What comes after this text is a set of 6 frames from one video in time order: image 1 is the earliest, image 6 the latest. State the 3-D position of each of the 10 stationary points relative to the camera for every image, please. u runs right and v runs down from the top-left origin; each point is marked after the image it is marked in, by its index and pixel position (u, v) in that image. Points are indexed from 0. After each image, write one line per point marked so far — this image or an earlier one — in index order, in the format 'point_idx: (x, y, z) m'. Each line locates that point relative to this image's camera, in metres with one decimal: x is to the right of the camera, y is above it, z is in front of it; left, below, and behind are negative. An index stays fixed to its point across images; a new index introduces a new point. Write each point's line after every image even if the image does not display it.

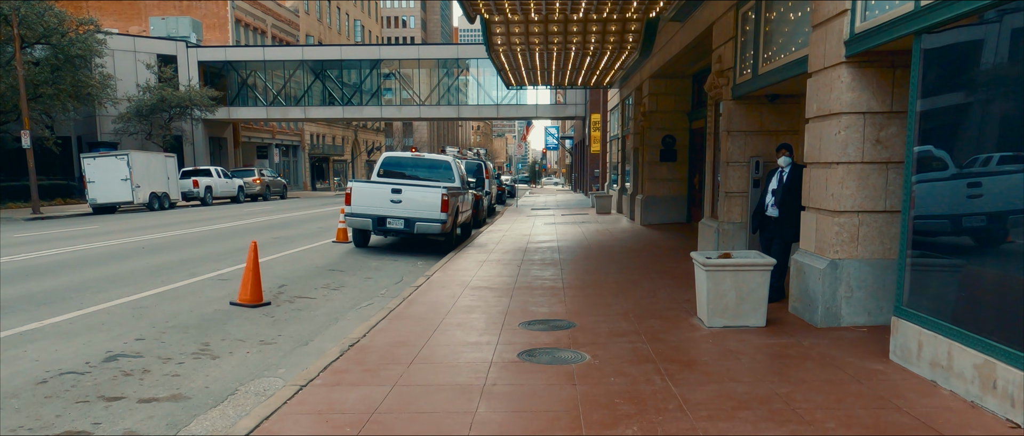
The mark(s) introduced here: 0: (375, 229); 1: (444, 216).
0: (-2.3, -0.2, +12.6) m
1: (-1.2, 0.0, +12.6) m
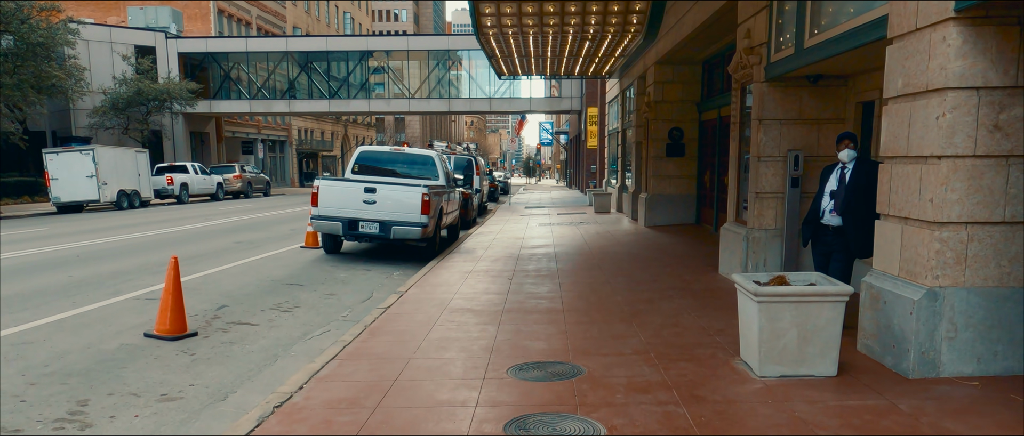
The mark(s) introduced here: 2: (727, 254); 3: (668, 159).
0: (-2.5, -0.2, +11.0) m
1: (-1.3, 0.0, +11.0) m
2: (+2.5, -0.4, +8.5) m
3: (+3.2, +1.2, +15.4) m
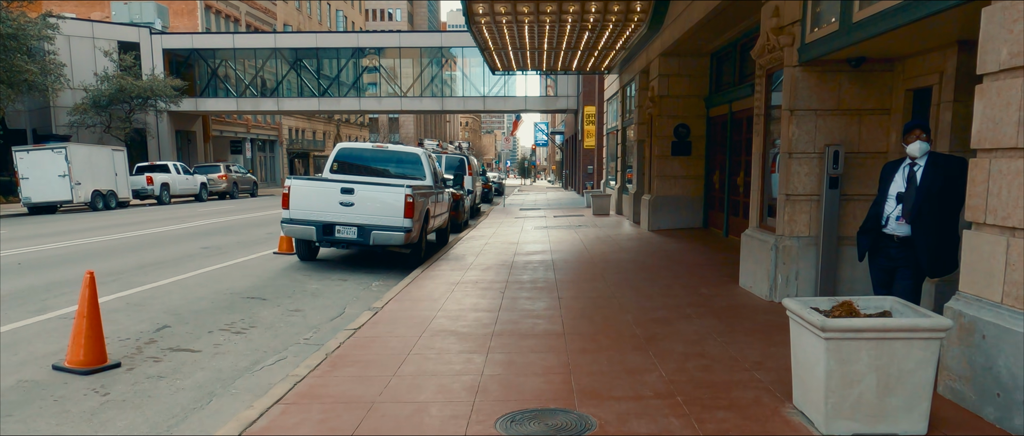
0: (-2.6, -0.3, +9.9) m
1: (-1.4, -0.1, +9.9) m
2: (+2.4, -0.5, +7.5) m
3: (+3.1, +1.2, +14.3) m
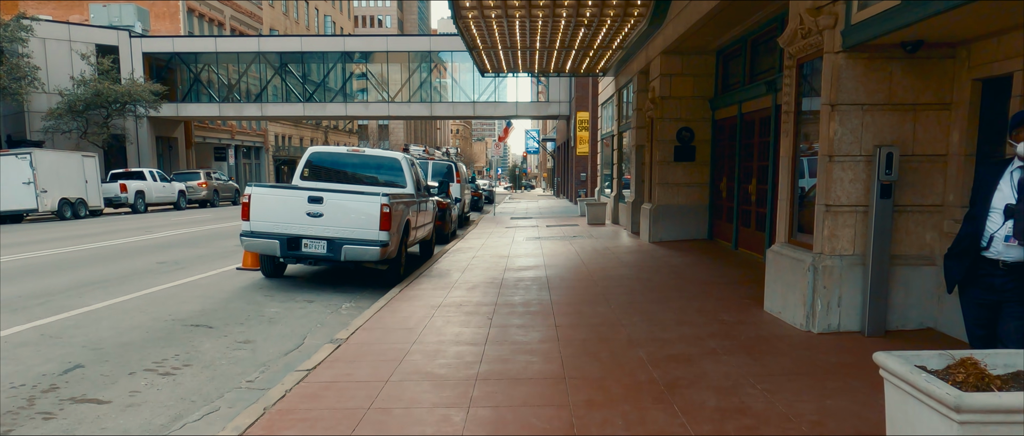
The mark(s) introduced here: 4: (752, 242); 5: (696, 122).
0: (-2.7, -0.4, +8.8) m
1: (-1.5, -0.2, +8.8) m
2: (+2.3, -0.6, +6.4) m
3: (+2.9, +1.0, +13.3) m
4: (+3.5, -0.4, +10.9) m
5: (+3.3, +1.7, +13.2) m
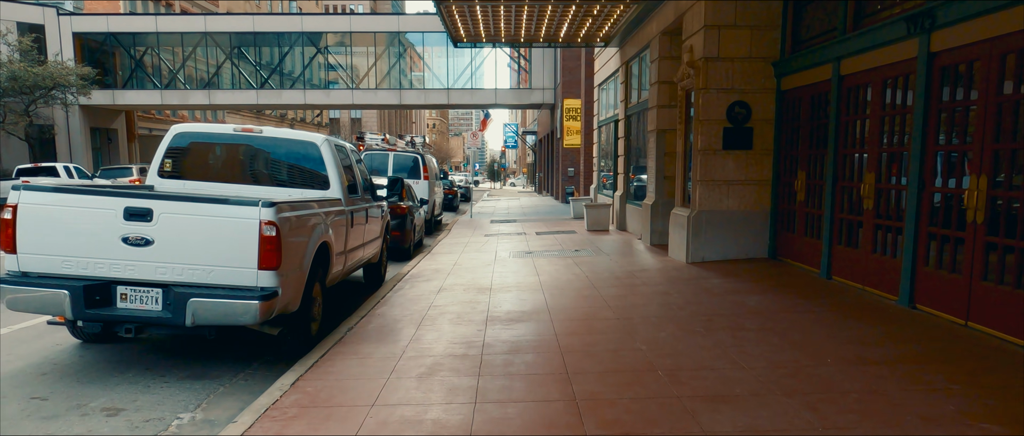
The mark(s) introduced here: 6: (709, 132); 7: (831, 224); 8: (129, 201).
0: (-2.8, -0.6, +4.8) m
1: (-1.6, -0.4, +4.8) m
2: (+2.3, -0.8, +2.6) m
3: (+2.7, +0.8, +9.5) m
4: (+3.4, -0.5, +7.1) m
5: (+3.1, +1.6, +9.4) m
6: (+2.5, +1.1, +9.4) m
7: (+3.3, -0.1, +7.7) m
8: (-2.5, +0.1, +4.7) m
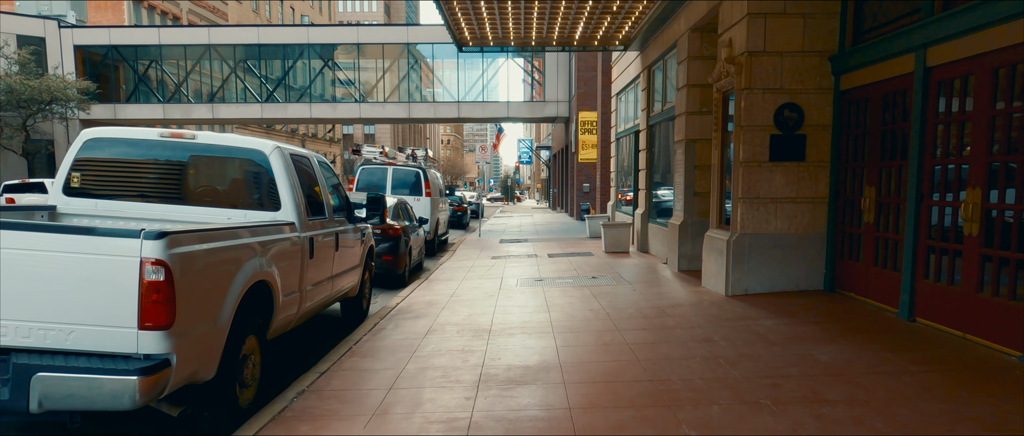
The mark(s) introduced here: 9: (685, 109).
0: (-2.8, -0.8, +3.3) m
1: (-1.6, -0.6, +3.4) m
2: (+2.2, -0.9, +1.0) m
3: (+2.8, +0.6, +7.9) m
4: (+3.4, -0.7, +5.5) m
5: (+3.1, +1.3, +7.9) m
6: (+2.6, +0.8, +7.9) m
7: (+3.4, -0.3, +6.2) m
8: (-2.5, -0.1, +3.3) m
9: (+2.4, +1.5, +10.4) m
